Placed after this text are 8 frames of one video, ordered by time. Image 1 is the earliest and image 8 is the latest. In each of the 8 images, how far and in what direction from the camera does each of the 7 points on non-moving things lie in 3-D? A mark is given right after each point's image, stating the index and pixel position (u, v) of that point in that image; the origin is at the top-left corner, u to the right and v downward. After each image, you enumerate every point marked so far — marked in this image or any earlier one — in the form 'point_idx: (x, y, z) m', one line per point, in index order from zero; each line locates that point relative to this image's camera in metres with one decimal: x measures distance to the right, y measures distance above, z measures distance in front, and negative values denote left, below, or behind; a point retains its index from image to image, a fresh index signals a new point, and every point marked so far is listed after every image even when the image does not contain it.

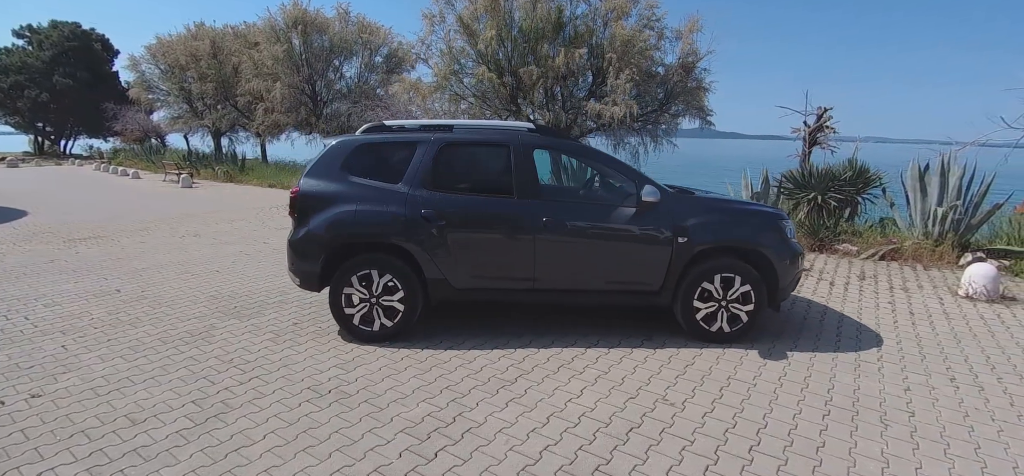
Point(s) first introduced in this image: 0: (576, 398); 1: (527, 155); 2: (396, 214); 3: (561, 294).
0: (+0.5, -1.0, +3.6) m
1: (+0.2, +0.7, +4.5) m
2: (-0.9, +0.2, +4.4) m
3: (+0.4, -0.5, +4.5) m
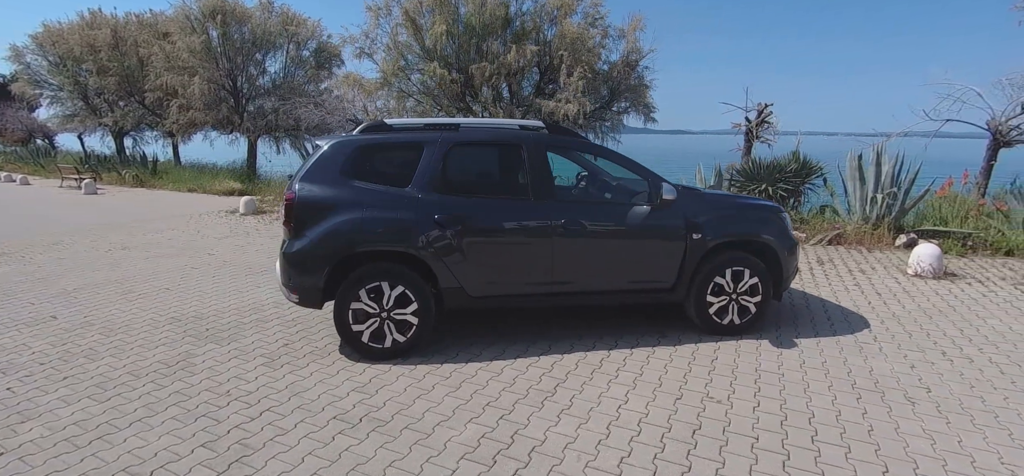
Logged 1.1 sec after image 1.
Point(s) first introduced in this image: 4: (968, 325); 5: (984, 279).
0: (+0.7, -1.0, +3.5) m
1: (+0.3, +0.6, +4.4) m
2: (-0.7, +0.1, +4.1) m
3: (+0.5, -0.5, +4.4) m
4: (+4.1, -0.8, +5.0) m
5: (+5.4, -0.5, +6.3) m
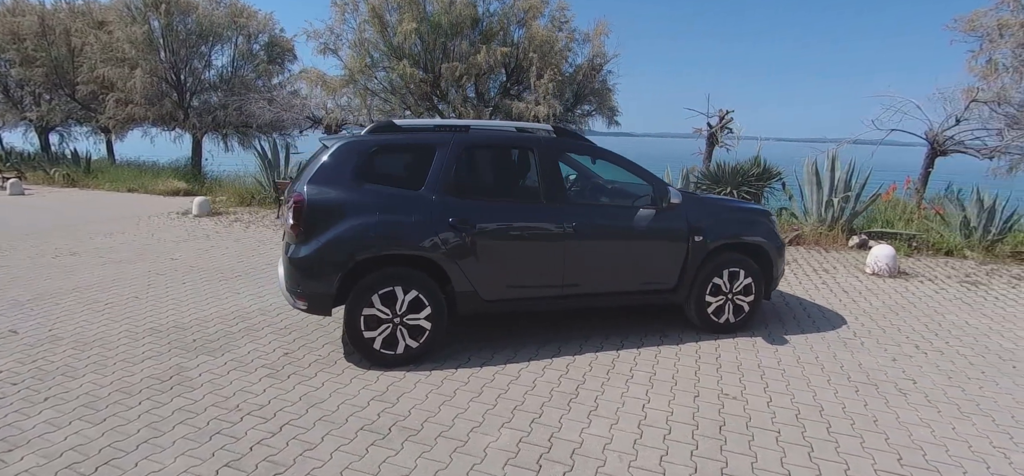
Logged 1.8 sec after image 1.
0: (+0.9, -1.1, +3.6) m
1: (+0.3, +0.6, +4.4) m
2: (-0.6, +0.1, +4.0) m
3: (+0.6, -0.5, +4.5) m
4: (+4.1, -0.8, +5.5) m
5: (+5.2, -0.5, +6.9) m
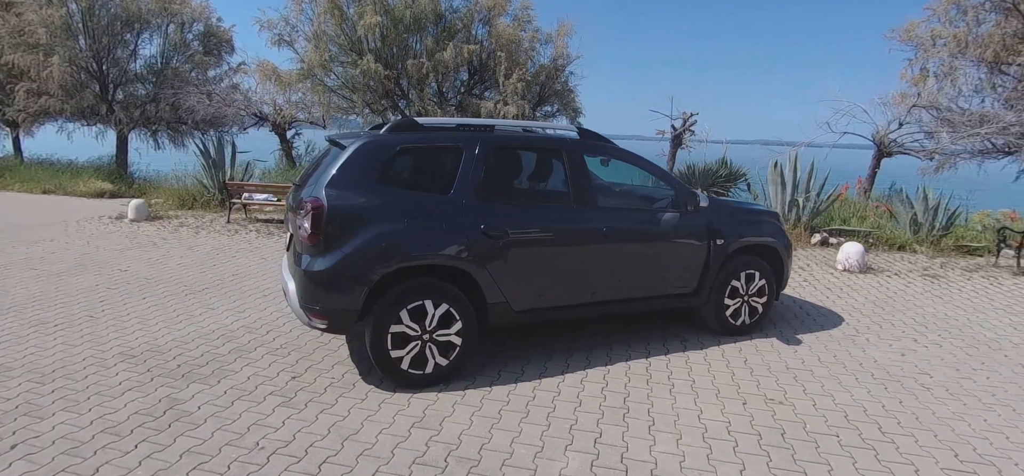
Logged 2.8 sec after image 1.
0: (+1.2, -1.1, +3.5) m
1: (+0.5, +0.6, +4.2) m
2: (-0.4, 0.0, +3.6) m
3: (+0.8, -0.5, +4.3) m
4: (+4.1, -0.8, +5.7) m
5: (+5.0, -0.5, +7.3) m
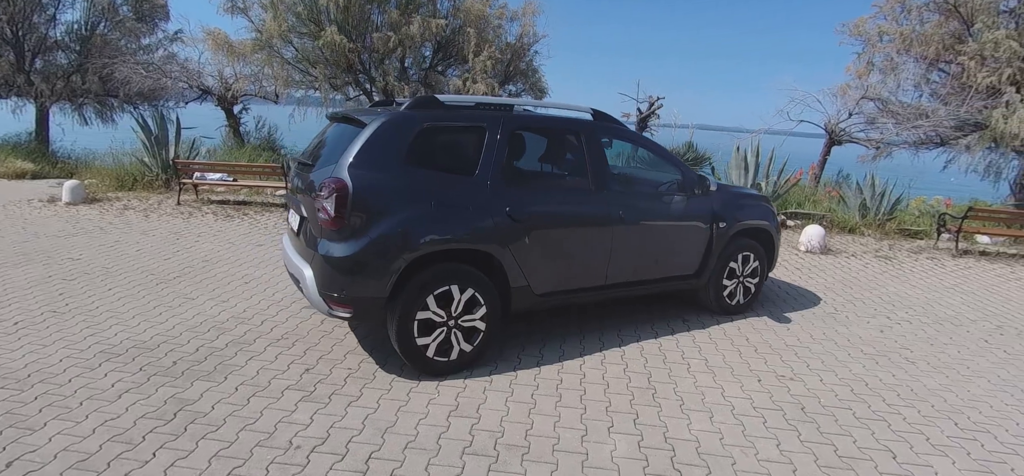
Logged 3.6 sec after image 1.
0: (+1.4, -1.0, +3.6) m
1: (+0.6, +0.7, +4.2) m
2: (-0.2, +0.2, +3.5) m
3: (+0.9, -0.4, +4.3) m
4: (+4.1, -0.6, +6.2) m
5: (+4.7, -0.2, +7.8) m
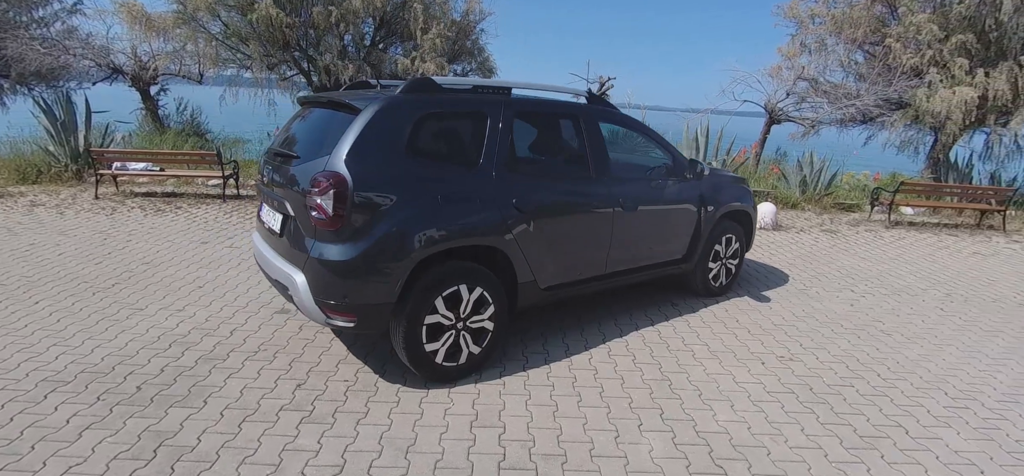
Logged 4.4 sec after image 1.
0: (+1.4, -0.9, +3.6) m
1: (+0.6, +0.8, +4.0) m
2: (-0.2, +0.2, +3.3) m
3: (+0.8, -0.3, +4.2) m
4: (+3.7, -0.3, +6.5) m
5: (+4.2, +0.1, +8.1) m
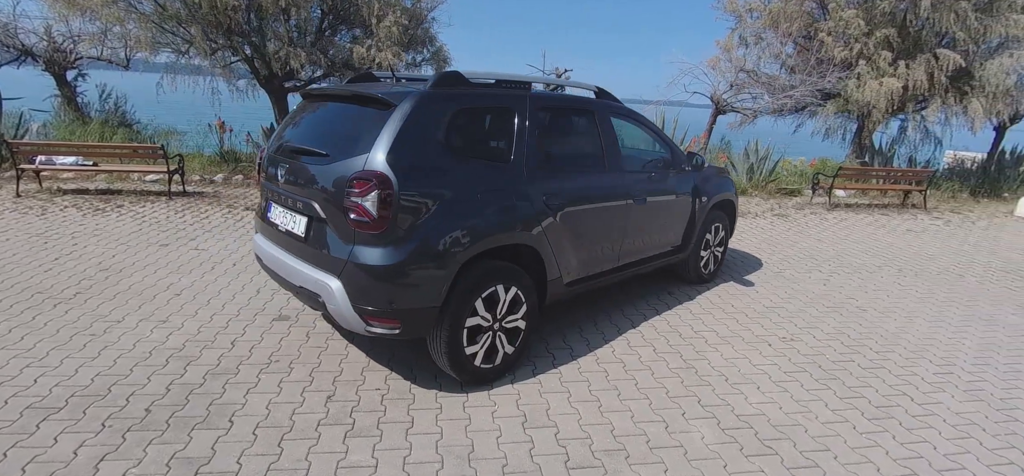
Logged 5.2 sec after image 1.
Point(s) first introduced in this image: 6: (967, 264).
0: (+1.6, -0.8, +3.8) m
1: (+0.6, +0.8, +4.0) m
2: (0.0, +0.2, +3.2) m
3: (+0.9, -0.2, +4.3) m
4: (+3.5, -0.1, +6.9) m
5: (+3.7, +0.4, +8.6) m
6: (+5.3, -0.3, +6.6) m
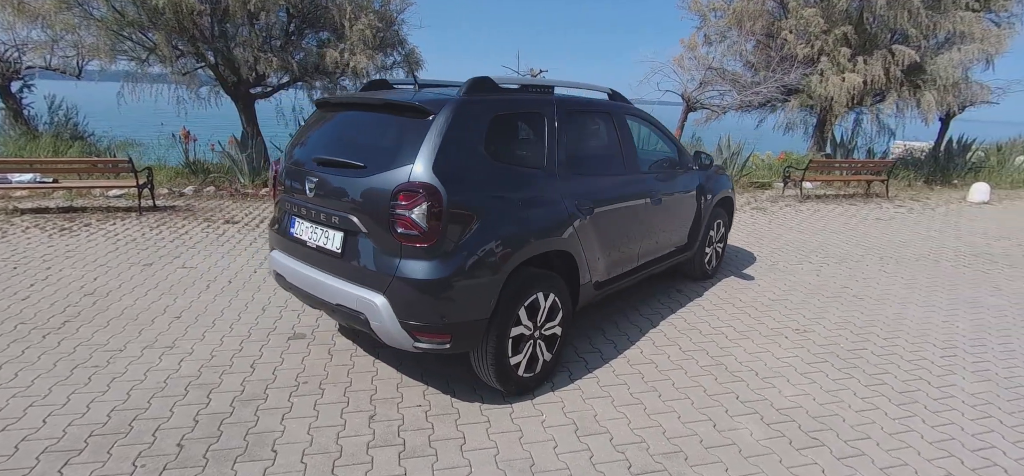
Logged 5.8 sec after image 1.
0: (+1.8, -0.8, +3.8) m
1: (+0.7, +0.8, +4.0) m
2: (+0.2, +0.2, +3.2) m
3: (+1.0, -0.2, +4.3) m
4: (+3.4, 0.0, +7.1) m
5: (+3.5, +0.5, +8.8) m
6: (+5.3, -0.1, +6.9) m
